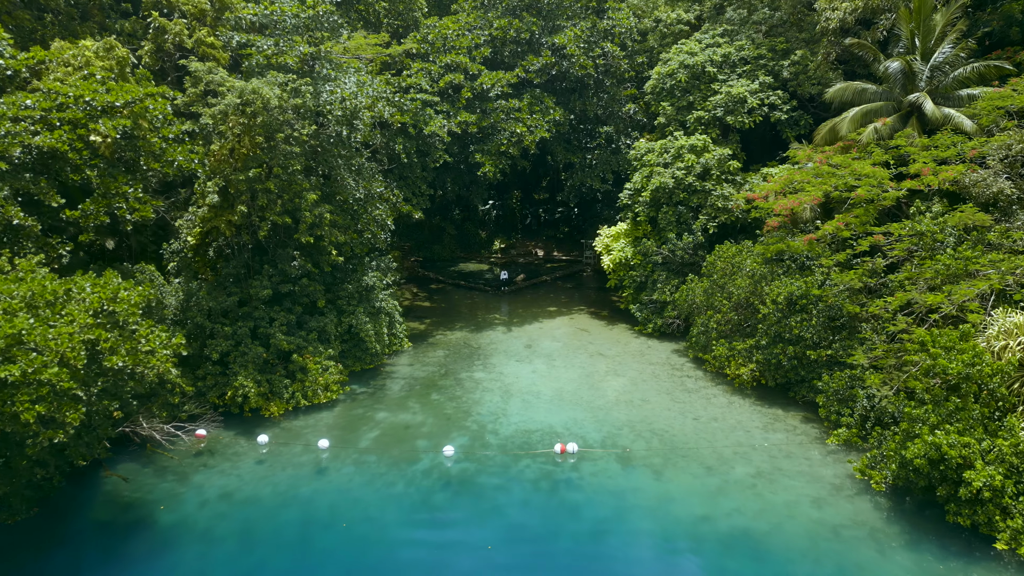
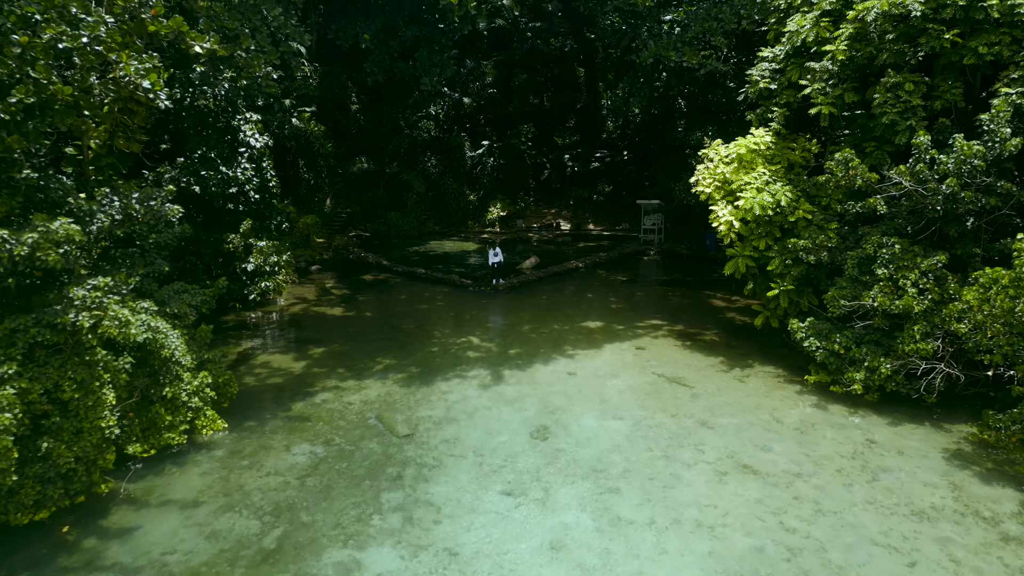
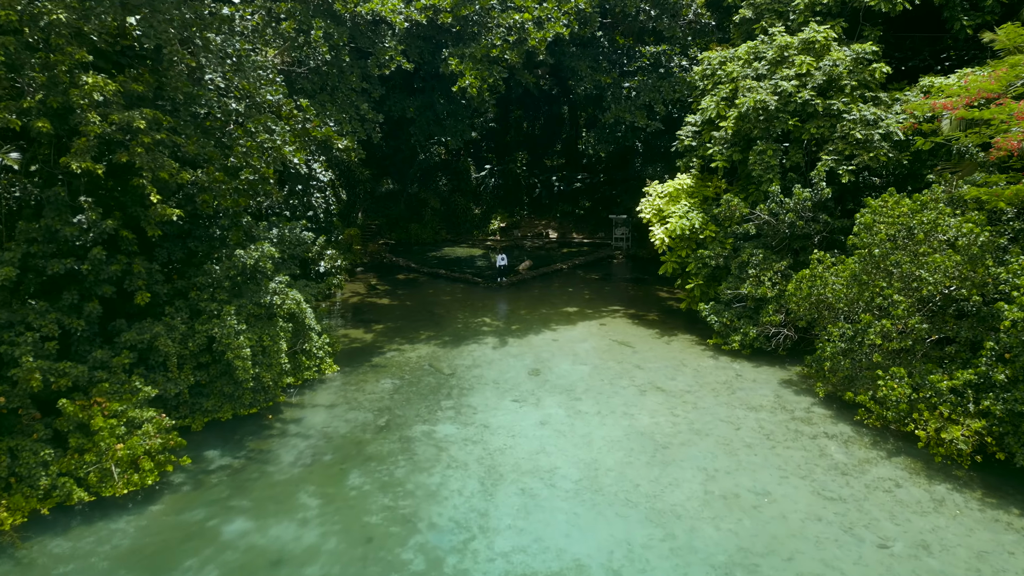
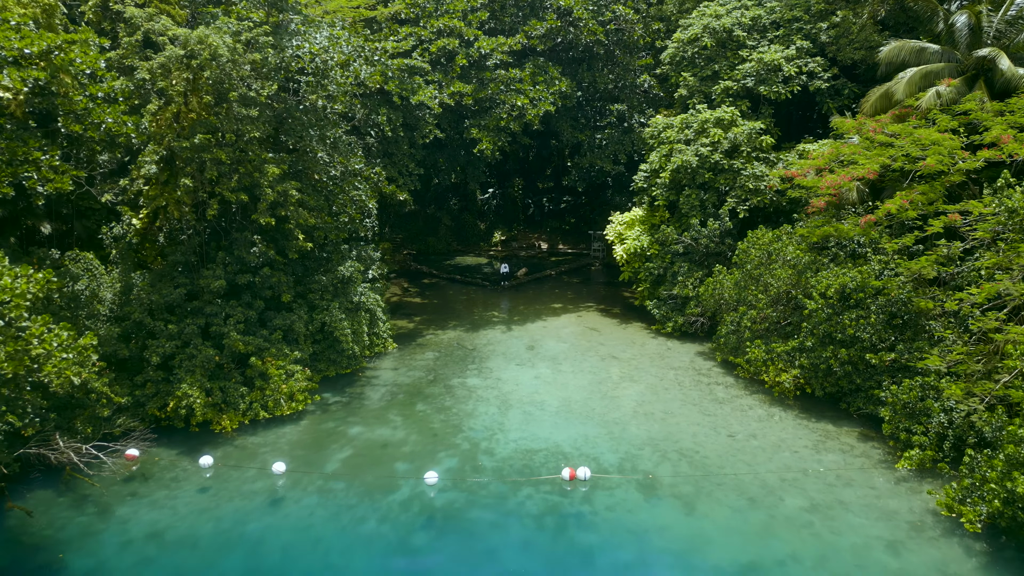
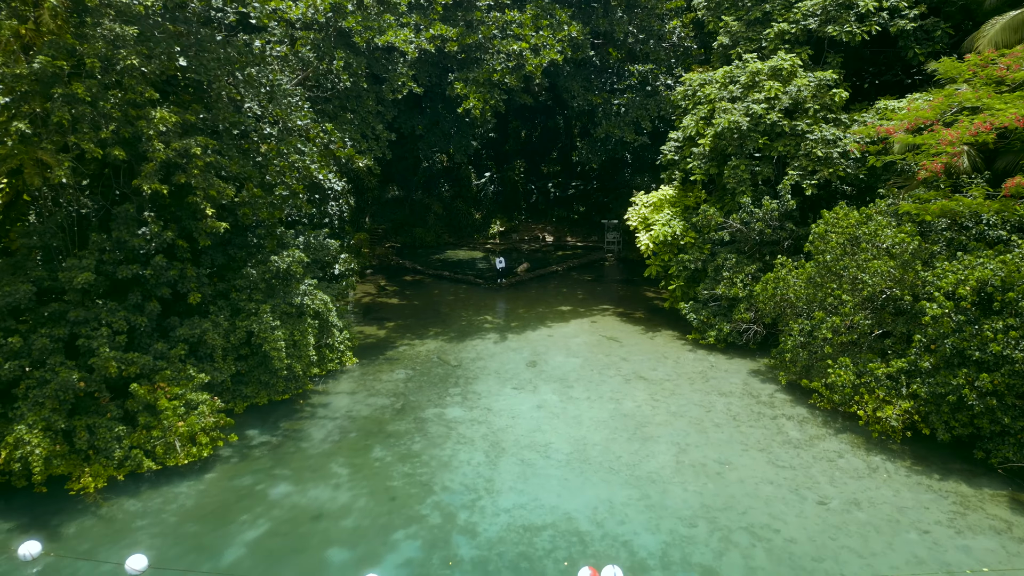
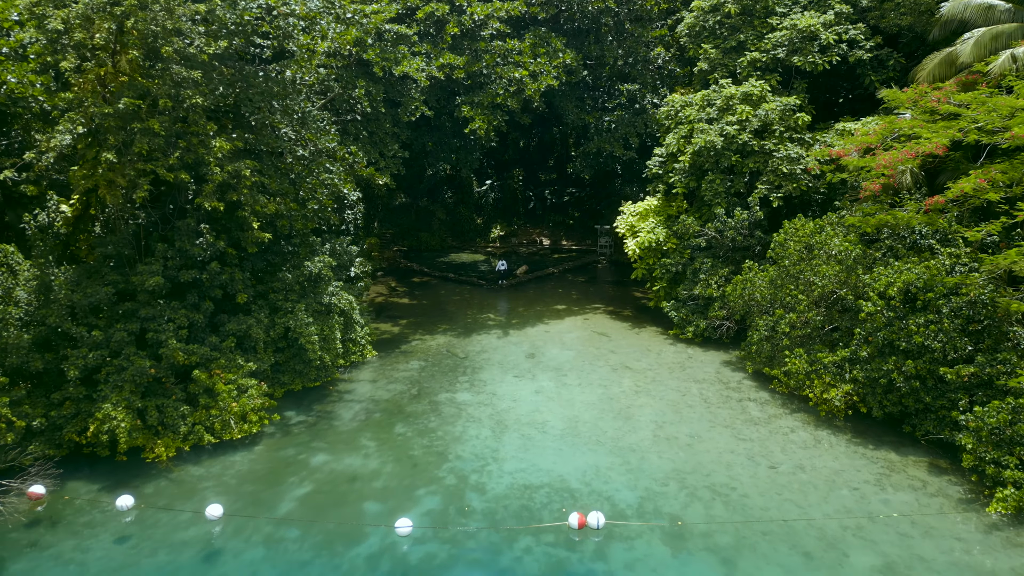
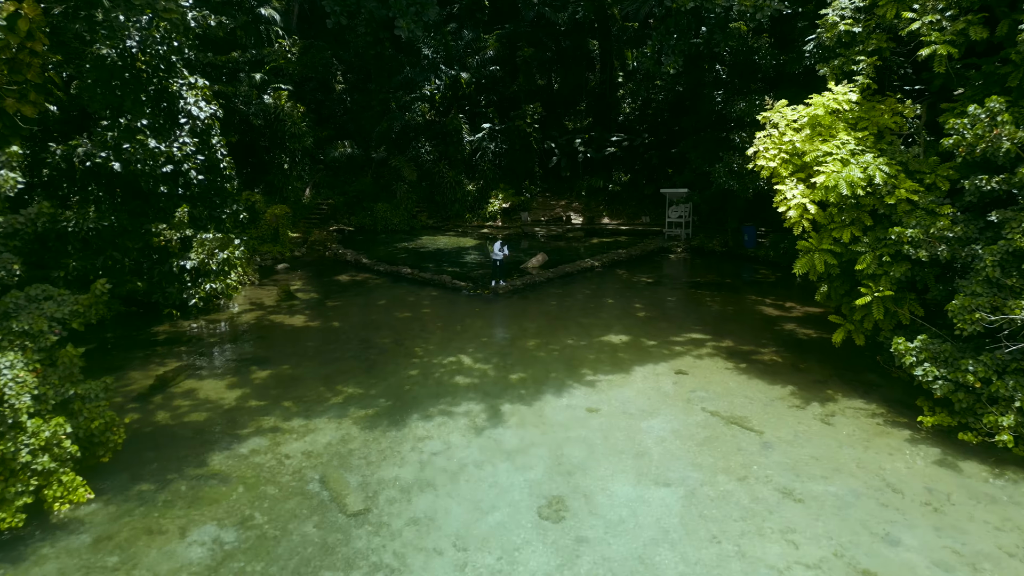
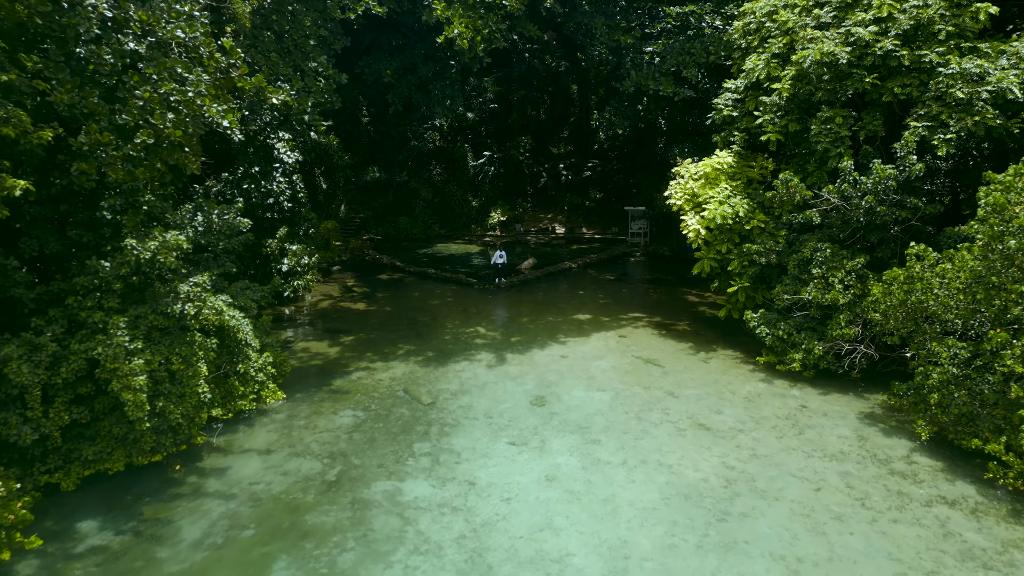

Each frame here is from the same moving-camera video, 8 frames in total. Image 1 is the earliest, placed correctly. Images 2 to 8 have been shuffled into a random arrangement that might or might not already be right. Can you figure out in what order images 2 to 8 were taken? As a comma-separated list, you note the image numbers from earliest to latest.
4, 6, 5, 3, 8, 2, 7
